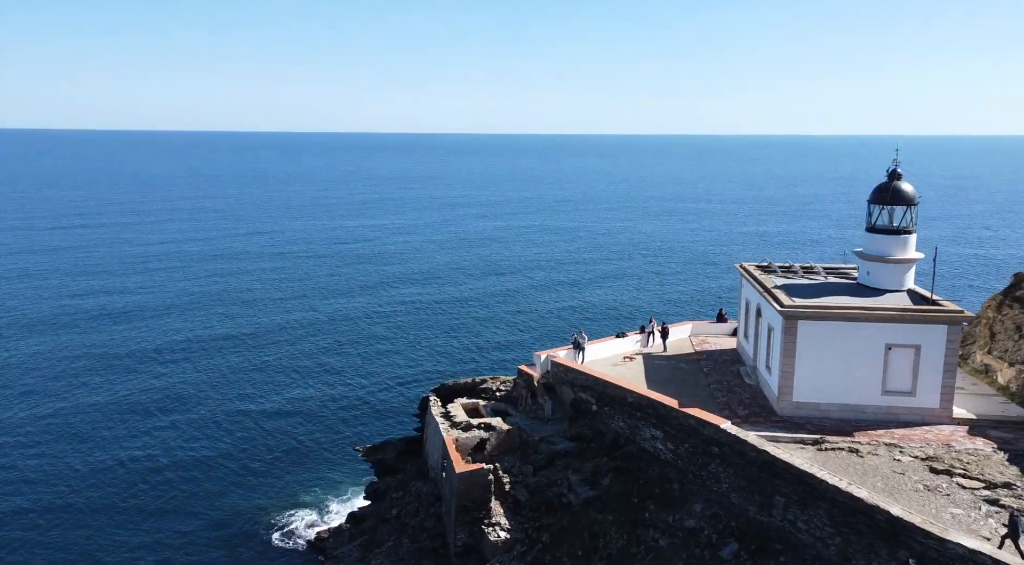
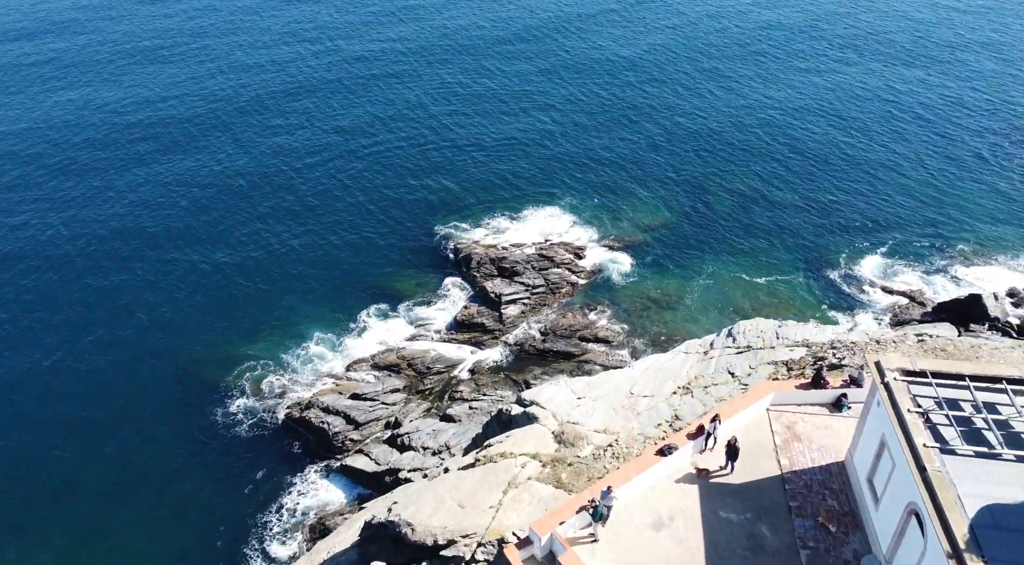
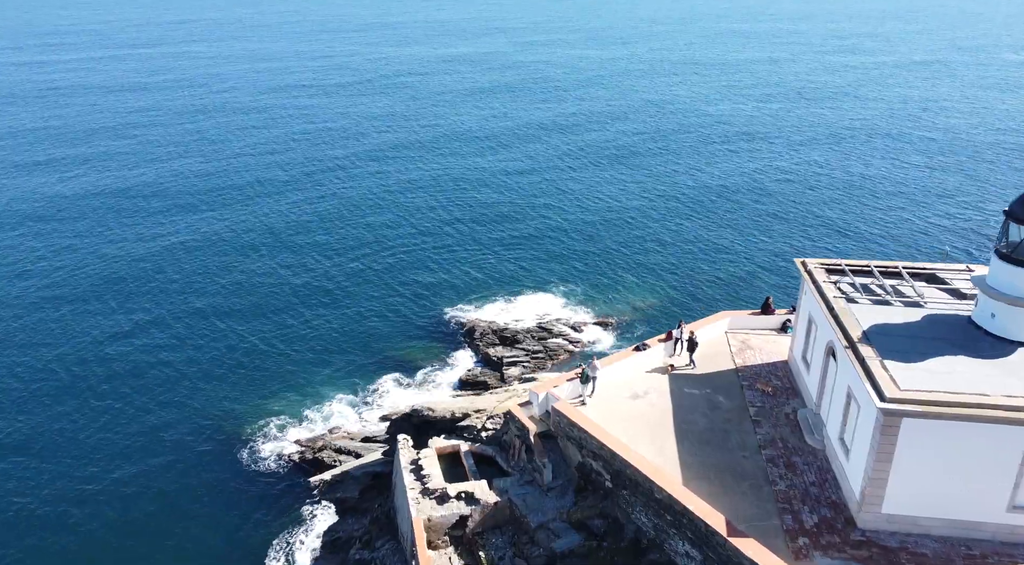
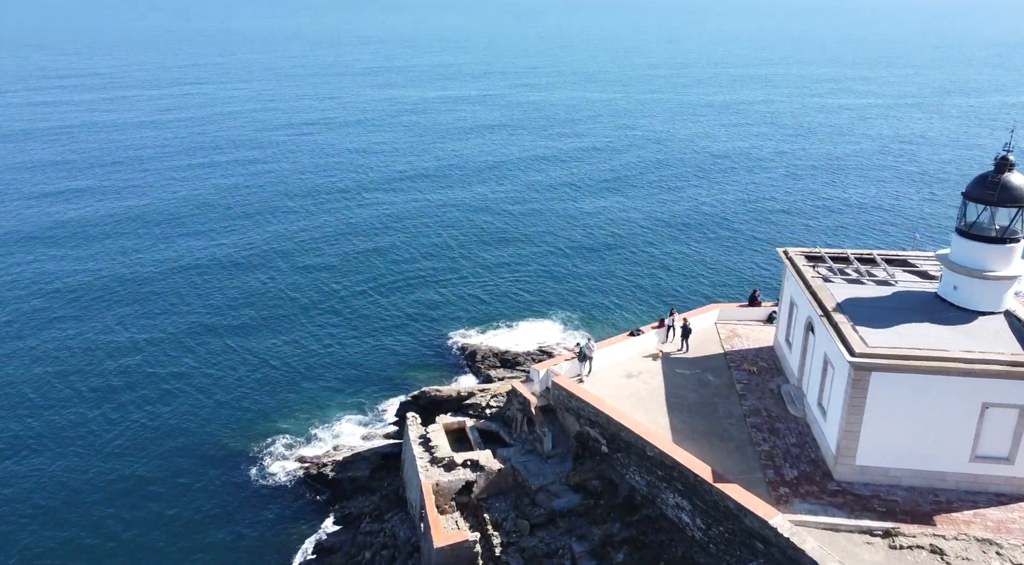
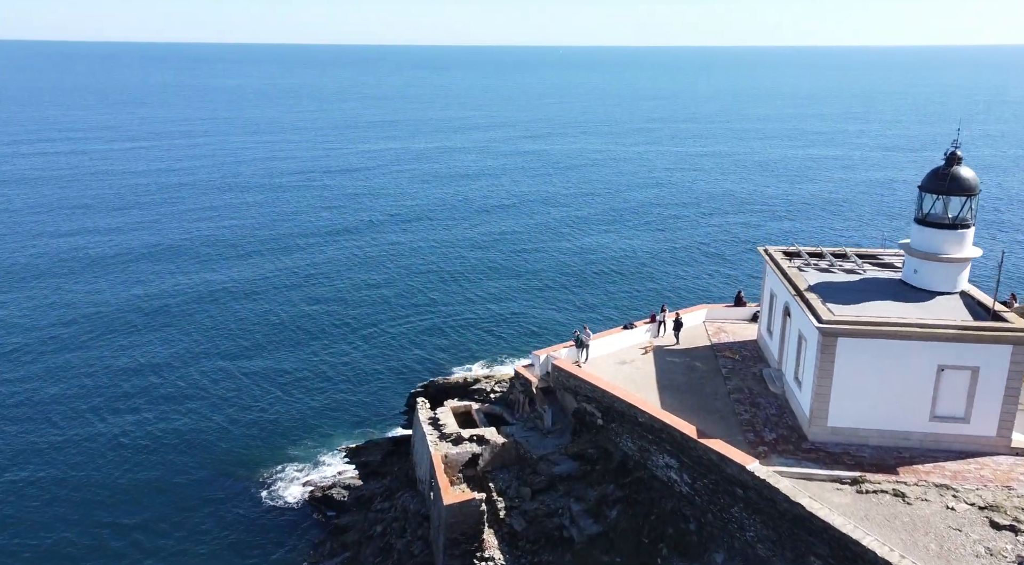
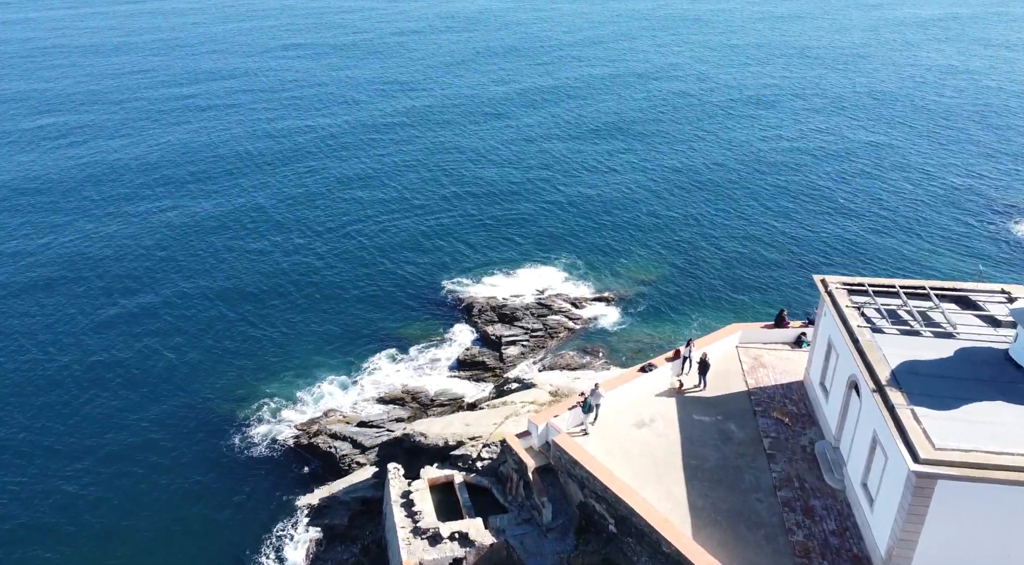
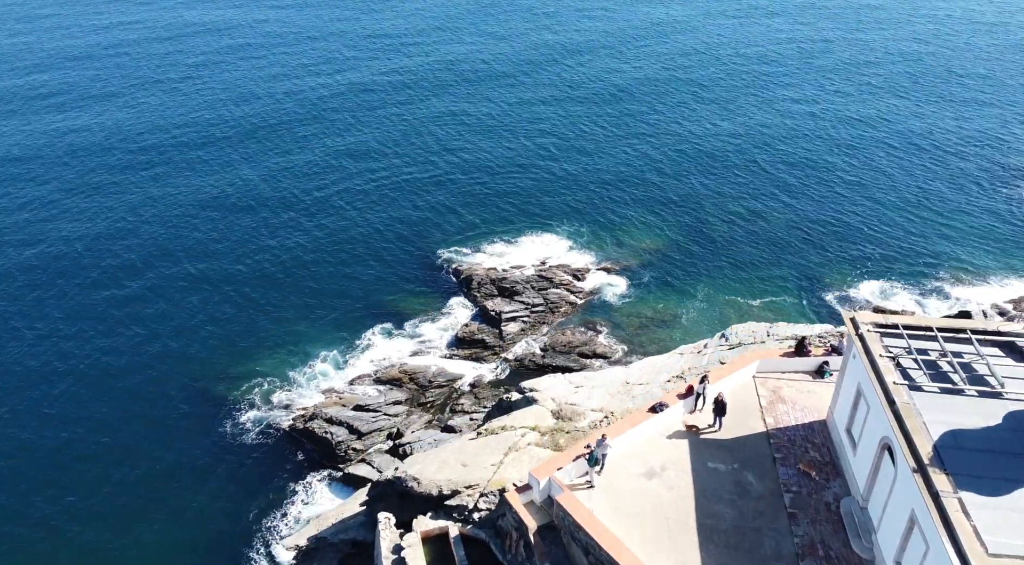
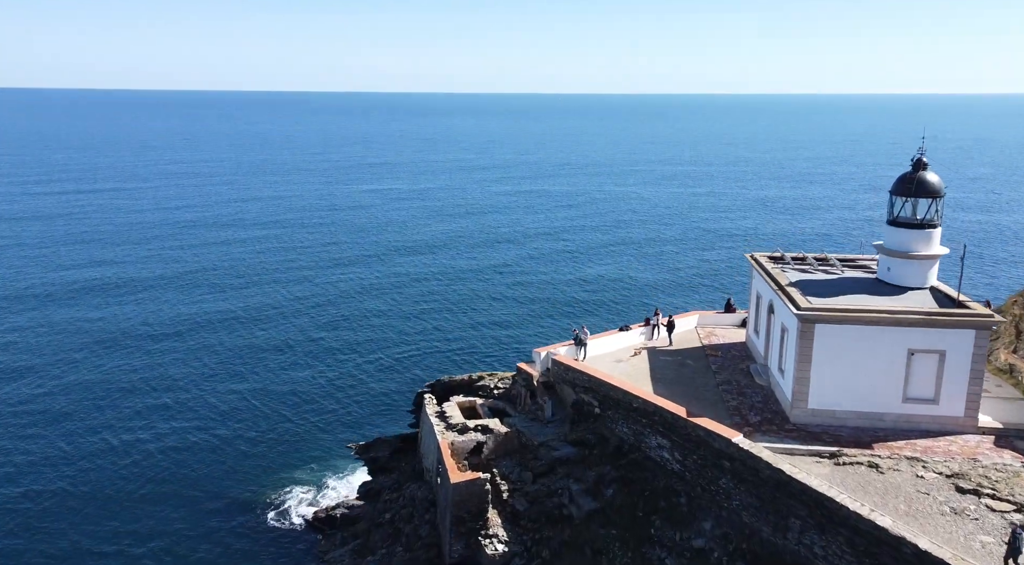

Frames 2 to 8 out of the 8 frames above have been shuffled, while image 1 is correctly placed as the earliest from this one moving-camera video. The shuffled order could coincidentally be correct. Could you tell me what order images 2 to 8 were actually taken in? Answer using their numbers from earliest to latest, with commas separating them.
8, 5, 4, 3, 6, 7, 2
